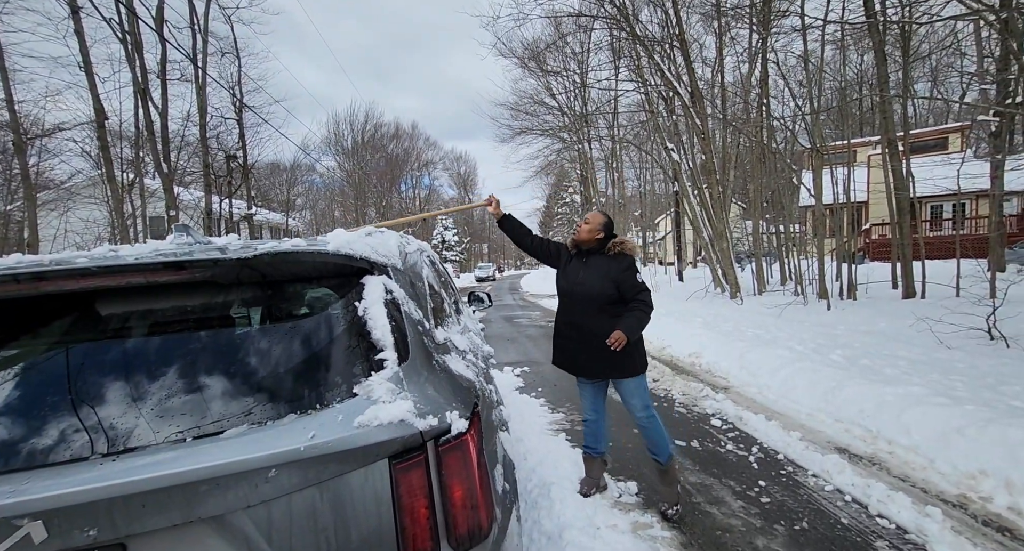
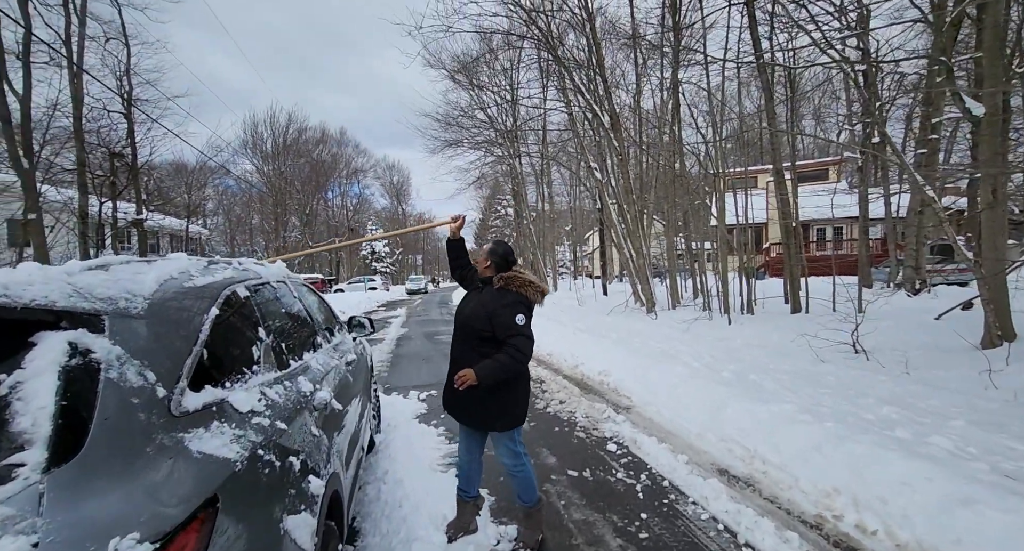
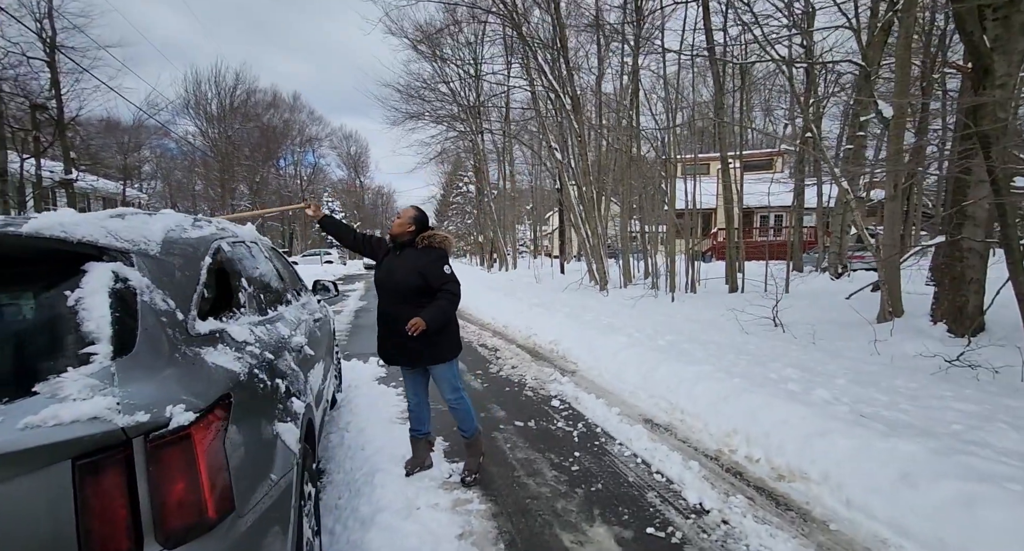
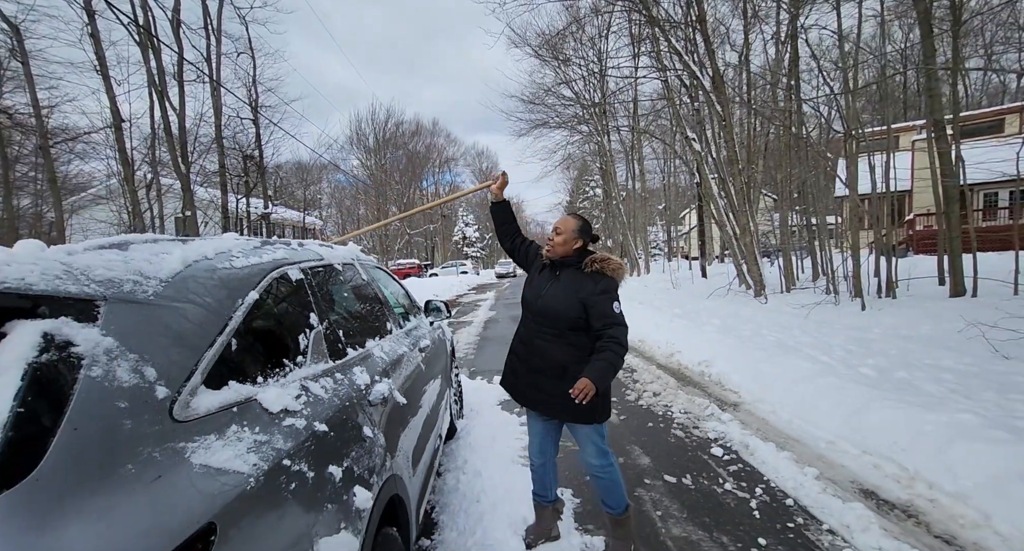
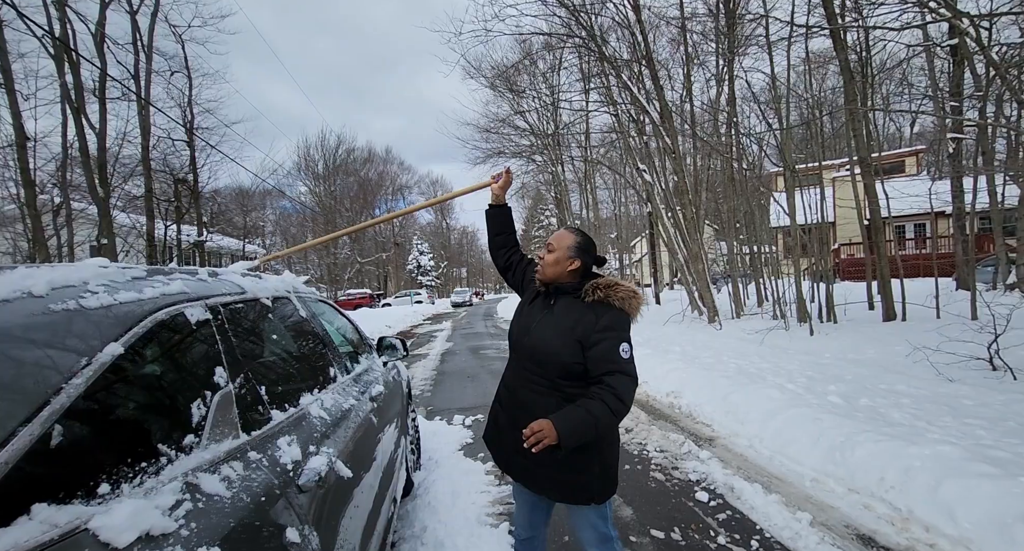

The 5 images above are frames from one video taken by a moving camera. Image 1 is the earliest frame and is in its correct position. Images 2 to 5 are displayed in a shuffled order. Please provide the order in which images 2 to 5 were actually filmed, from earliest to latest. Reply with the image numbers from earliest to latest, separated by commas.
3, 2, 5, 4
